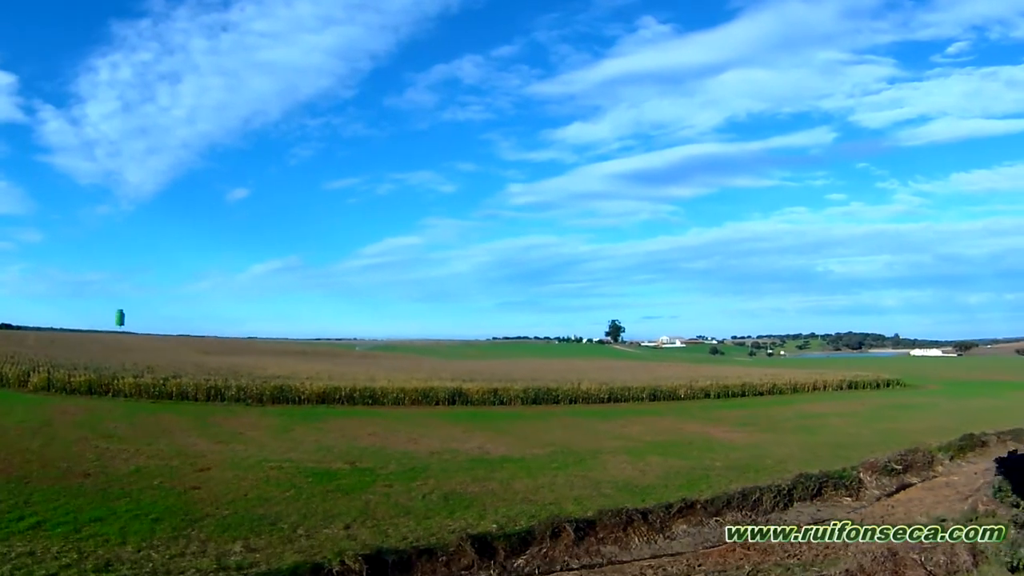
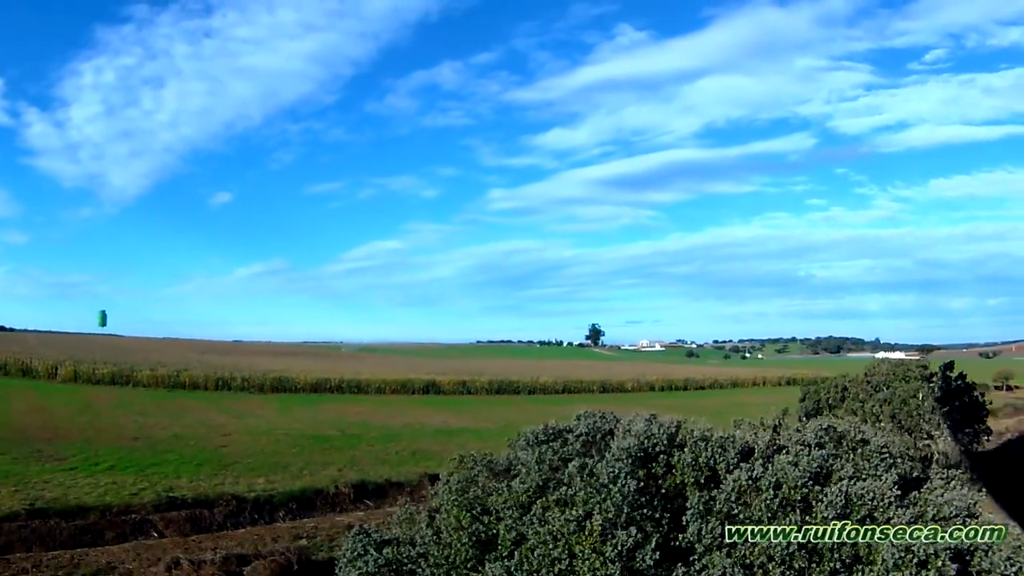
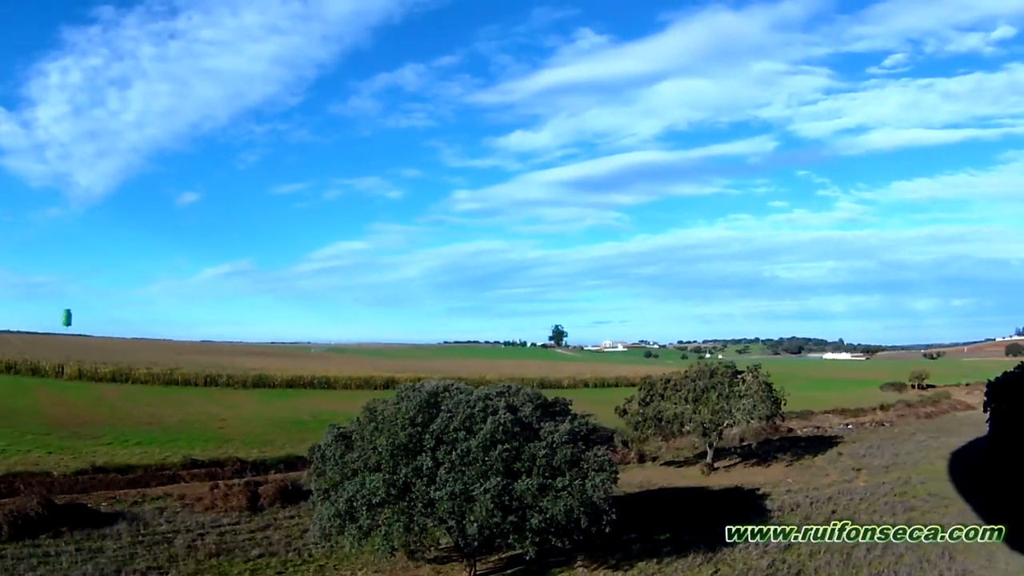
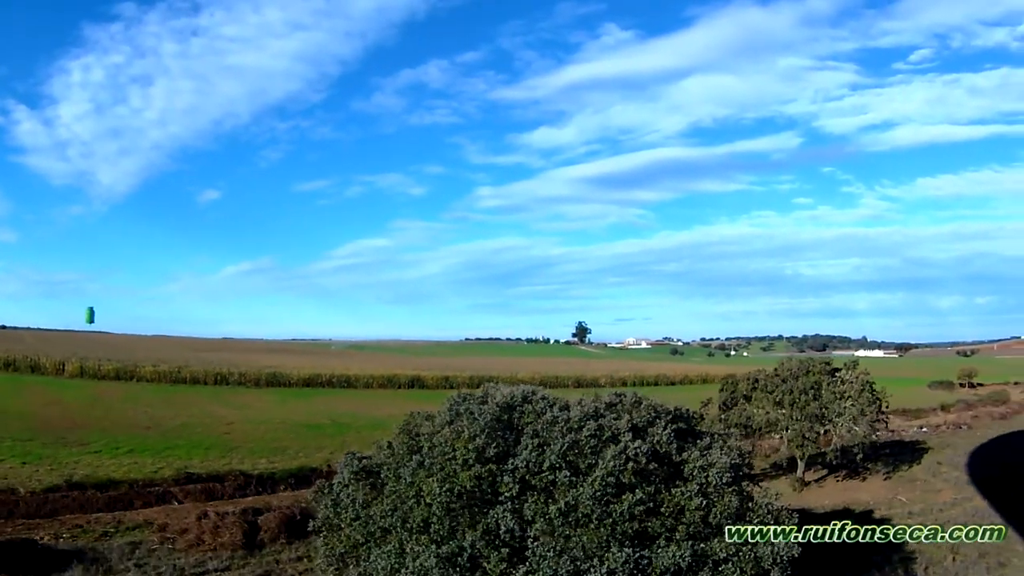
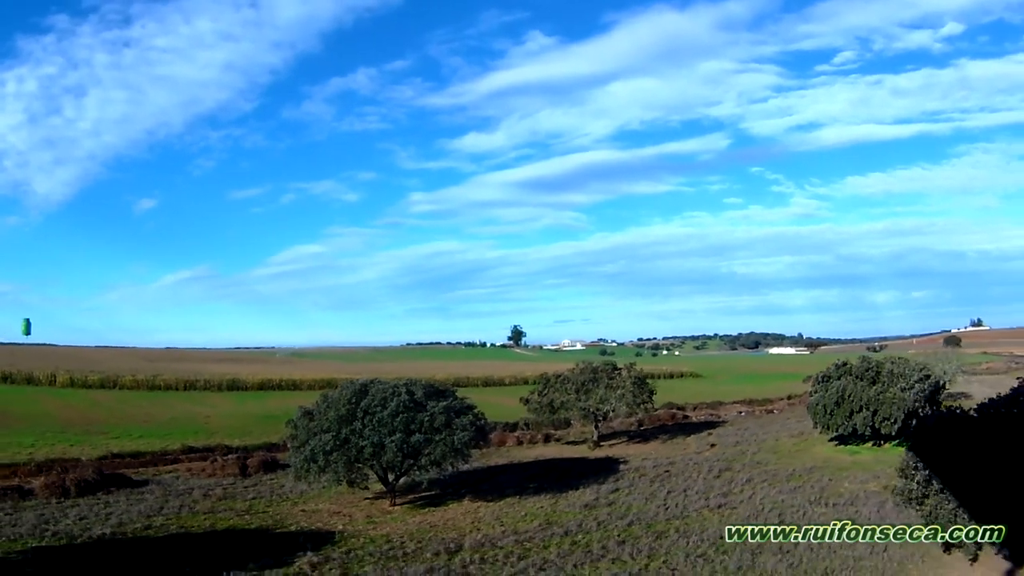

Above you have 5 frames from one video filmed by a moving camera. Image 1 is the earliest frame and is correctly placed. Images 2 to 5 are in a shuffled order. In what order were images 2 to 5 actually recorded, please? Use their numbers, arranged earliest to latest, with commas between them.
2, 4, 3, 5
